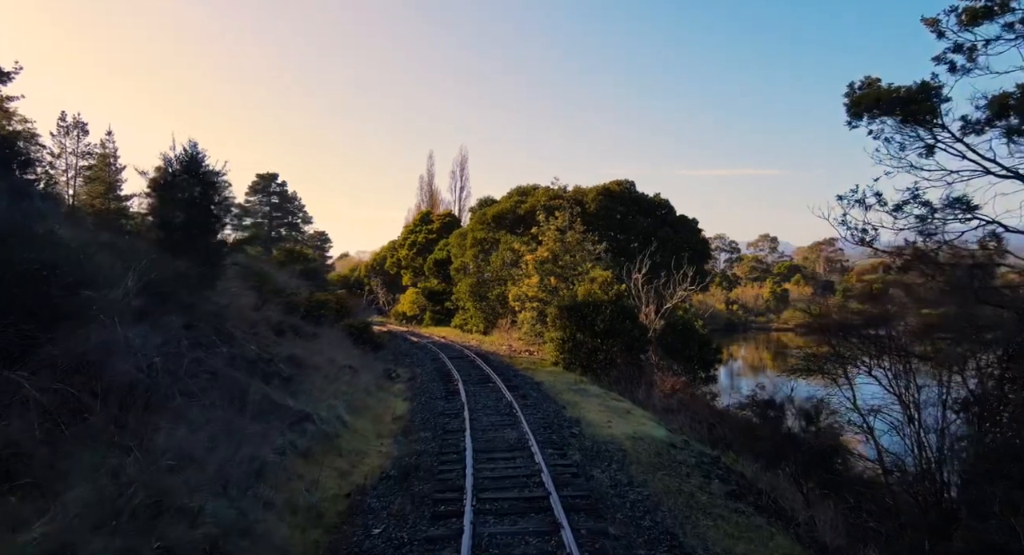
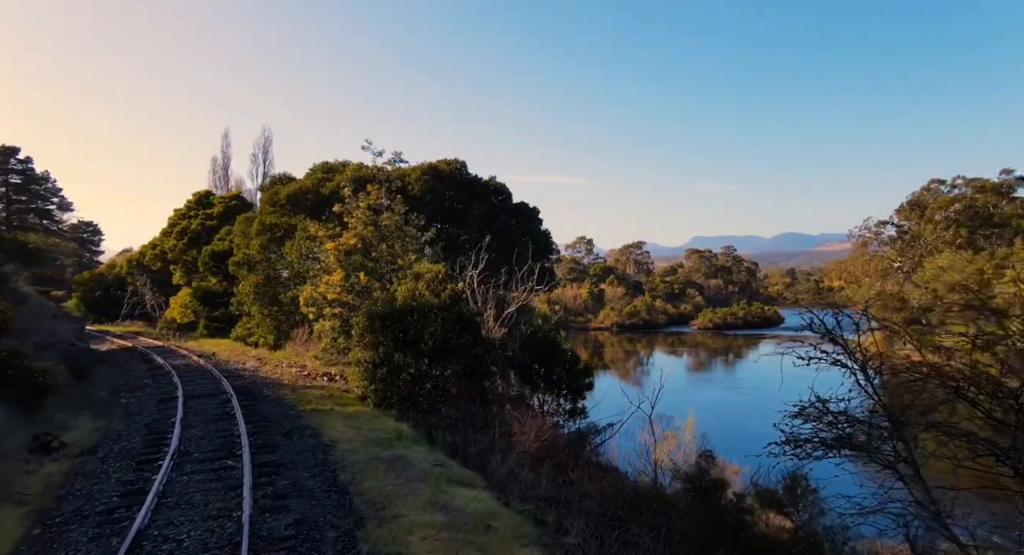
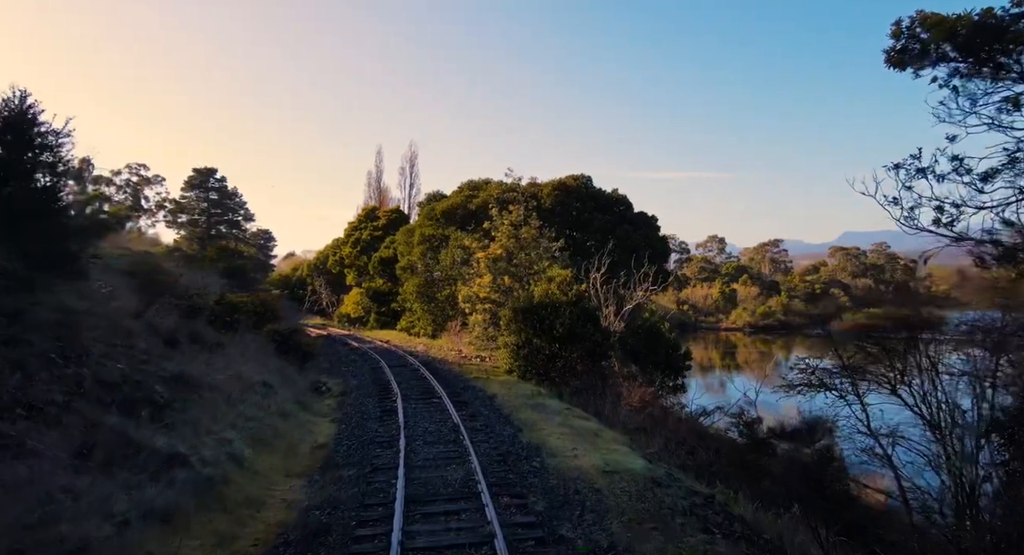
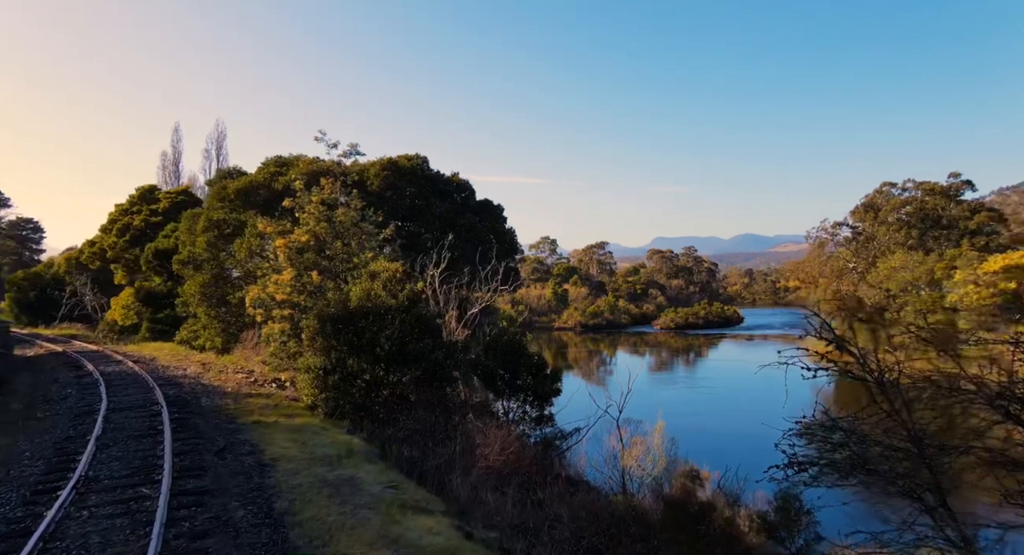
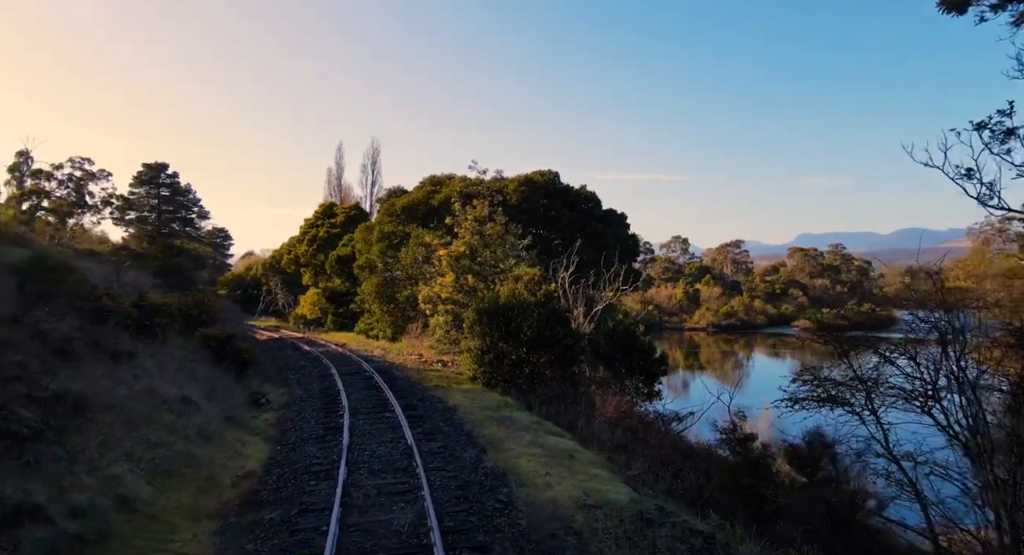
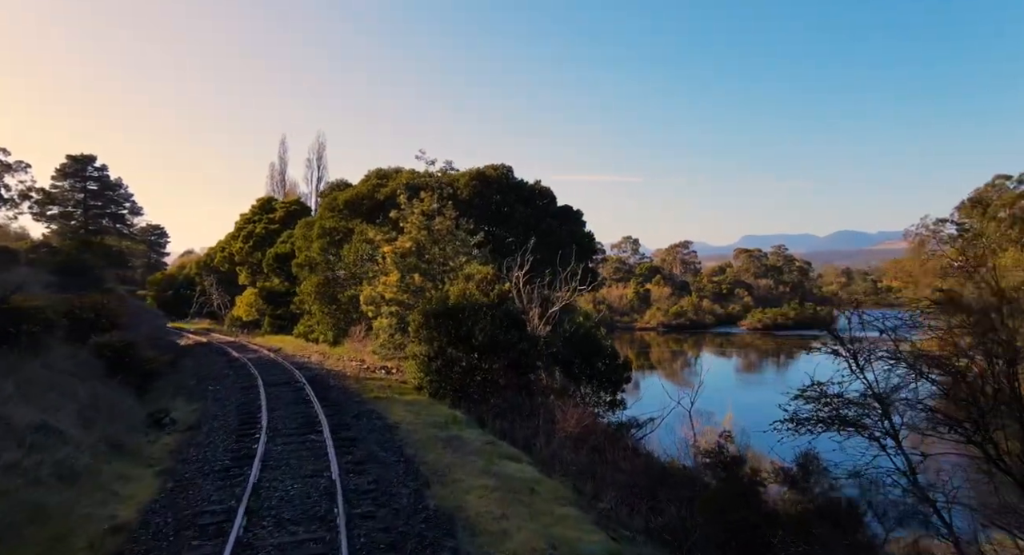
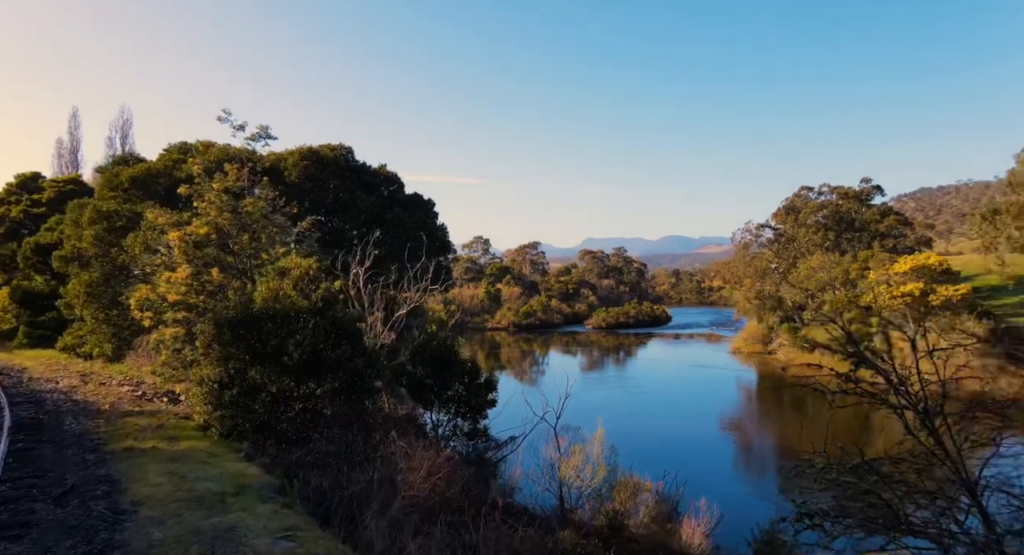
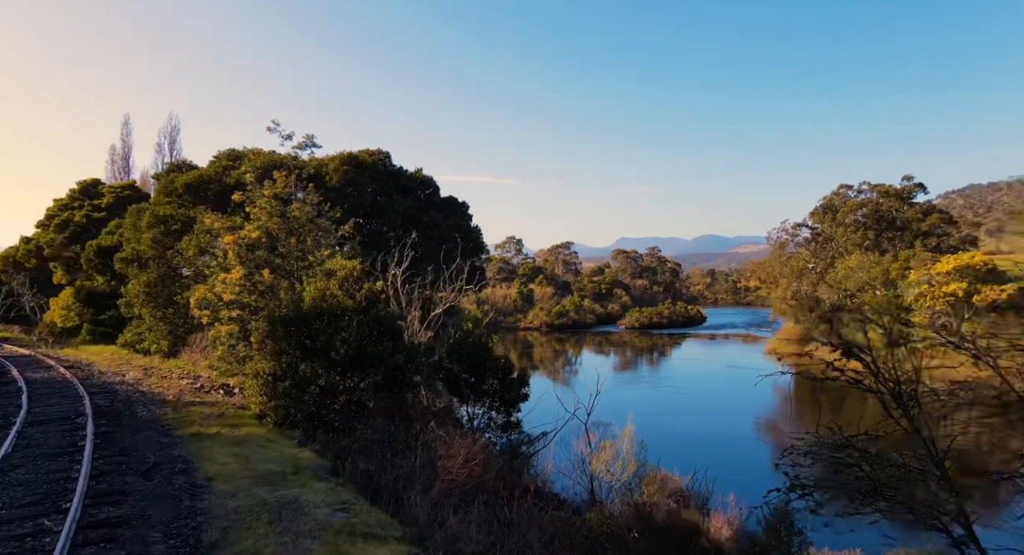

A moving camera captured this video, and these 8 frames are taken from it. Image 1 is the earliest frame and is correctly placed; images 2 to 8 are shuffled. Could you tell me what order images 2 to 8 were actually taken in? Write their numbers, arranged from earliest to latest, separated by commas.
3, 5, 6, 2, 4, 8, 7
